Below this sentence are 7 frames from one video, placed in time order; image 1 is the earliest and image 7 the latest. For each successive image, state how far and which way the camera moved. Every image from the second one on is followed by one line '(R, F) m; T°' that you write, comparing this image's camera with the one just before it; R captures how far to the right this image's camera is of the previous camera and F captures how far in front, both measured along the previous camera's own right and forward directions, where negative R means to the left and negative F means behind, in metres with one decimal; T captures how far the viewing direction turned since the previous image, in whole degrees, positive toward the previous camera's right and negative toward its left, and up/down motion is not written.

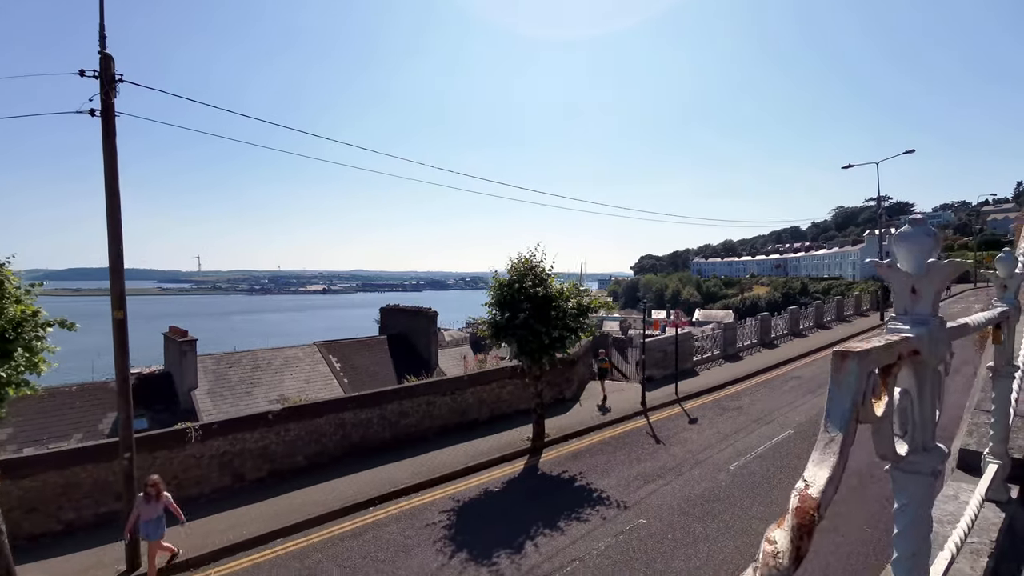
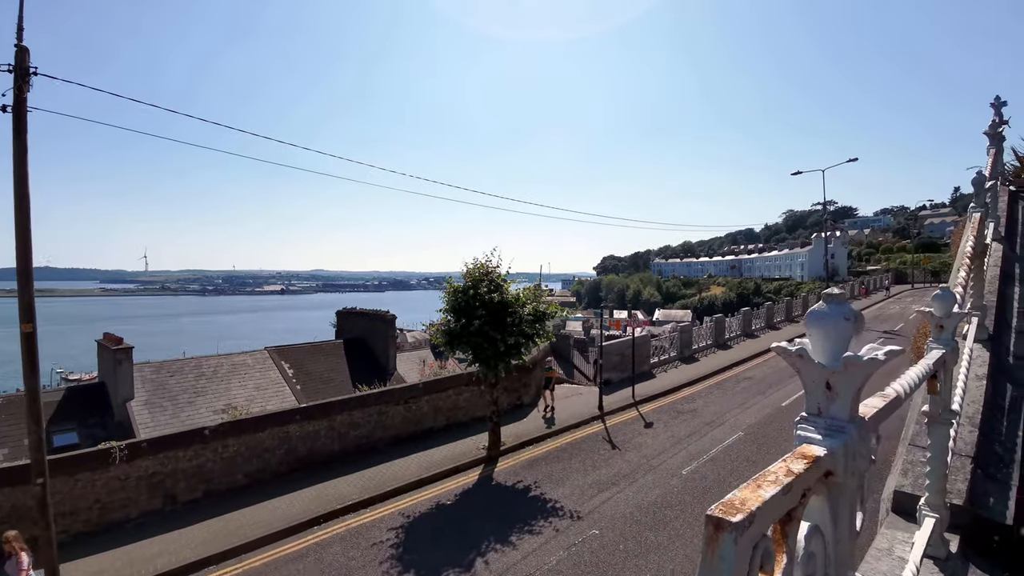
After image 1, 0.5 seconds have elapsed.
(+0.2, +0.2) m; +4°
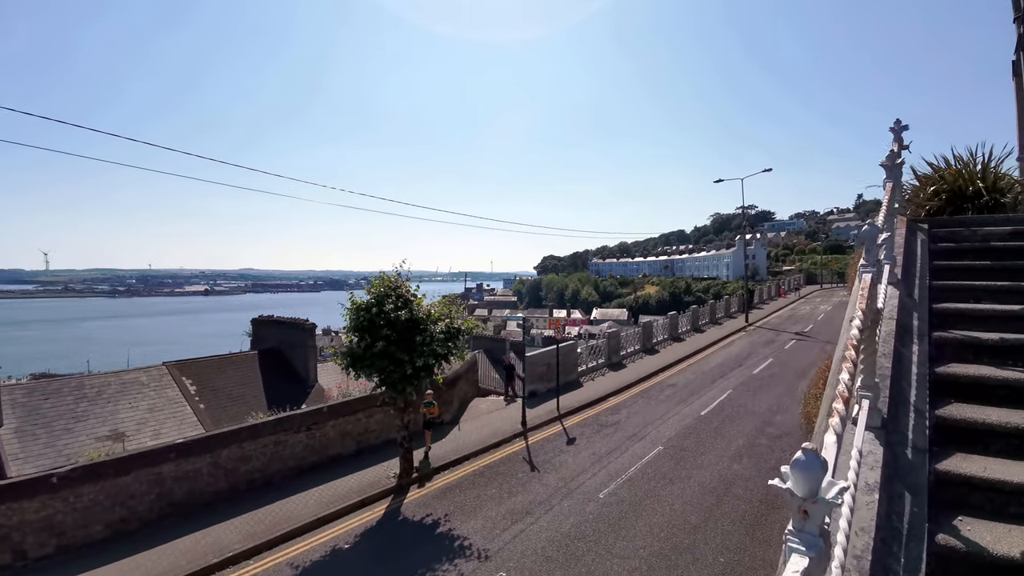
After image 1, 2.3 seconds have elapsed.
(+0.6, +0.6) m; +7°
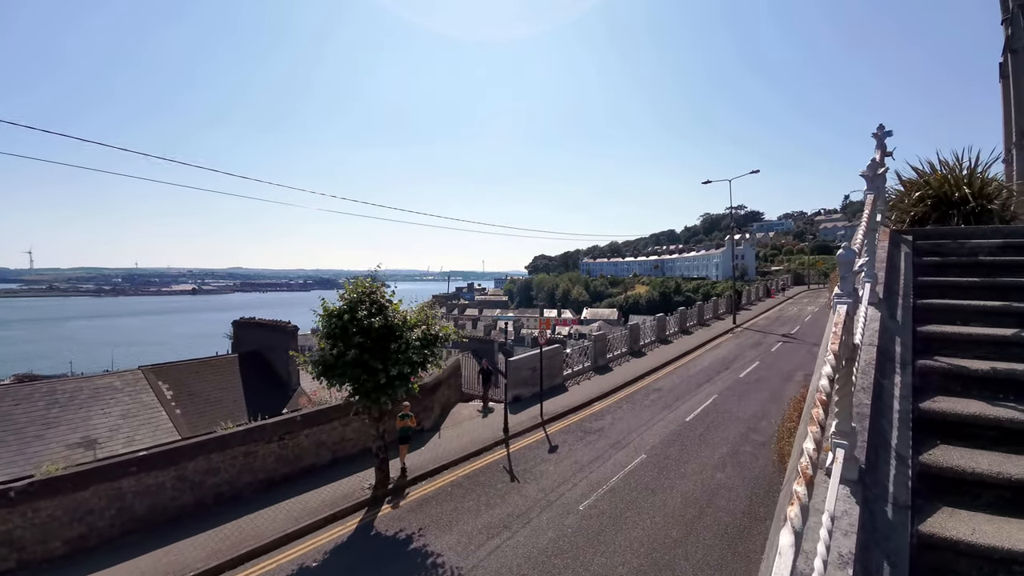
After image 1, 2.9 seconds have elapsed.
(+0.2, +0.3) m; +1°
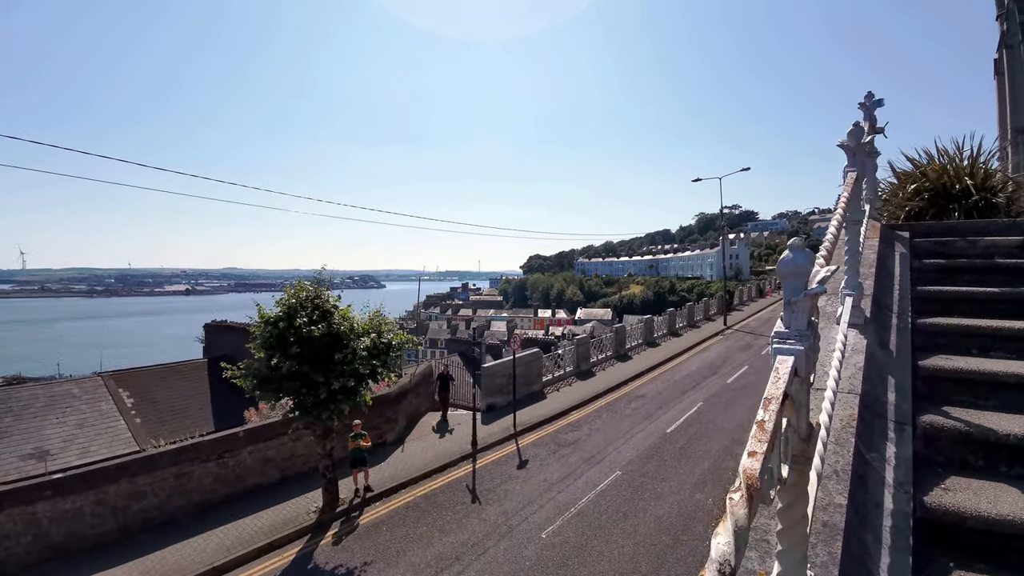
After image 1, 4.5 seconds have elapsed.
(+0.6, +0.8) m; 0°
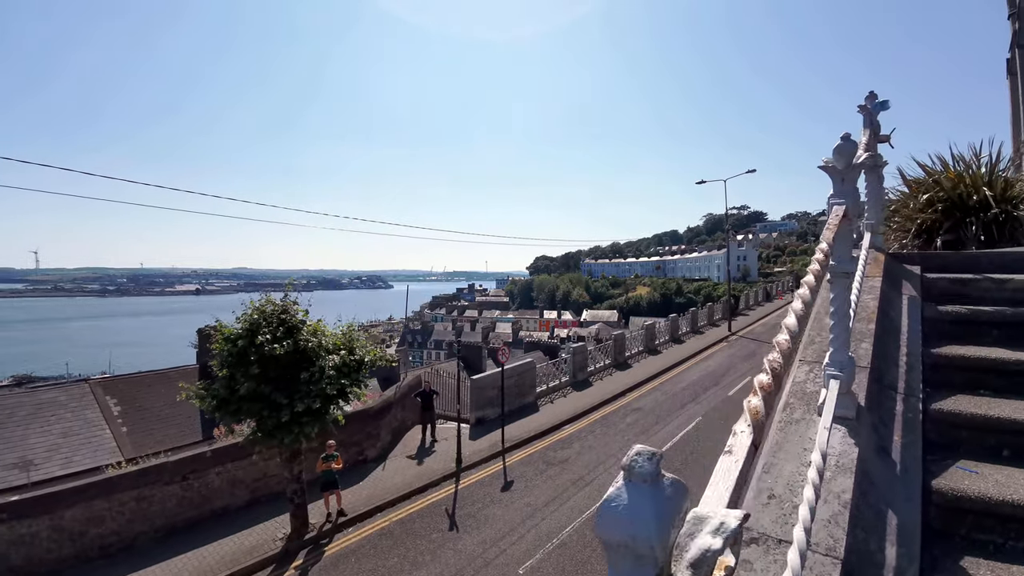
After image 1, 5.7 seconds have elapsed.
(+0.5, +0.5) m; -1°
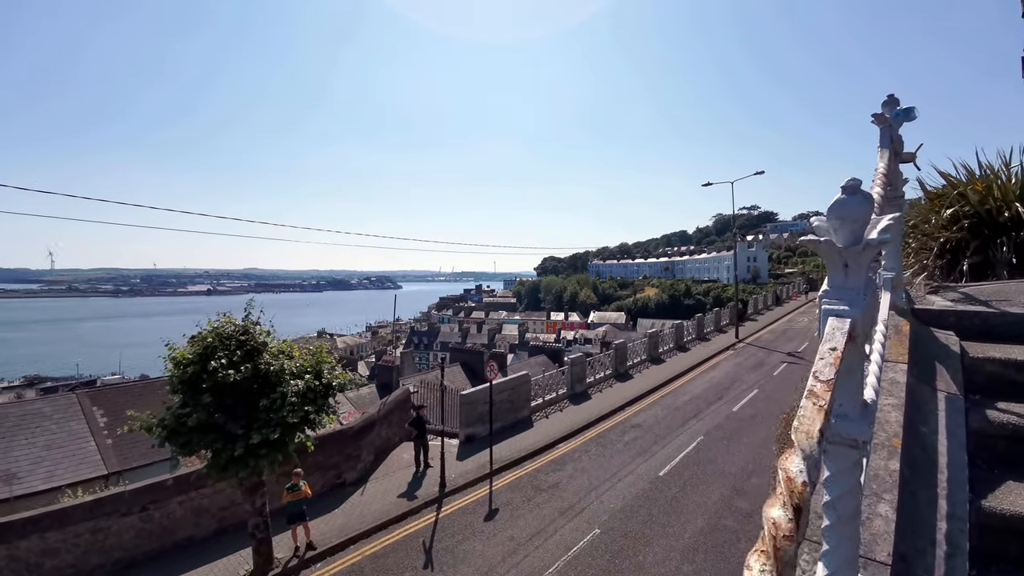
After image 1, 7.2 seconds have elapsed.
(+0.5, +0.6) m; -1°
